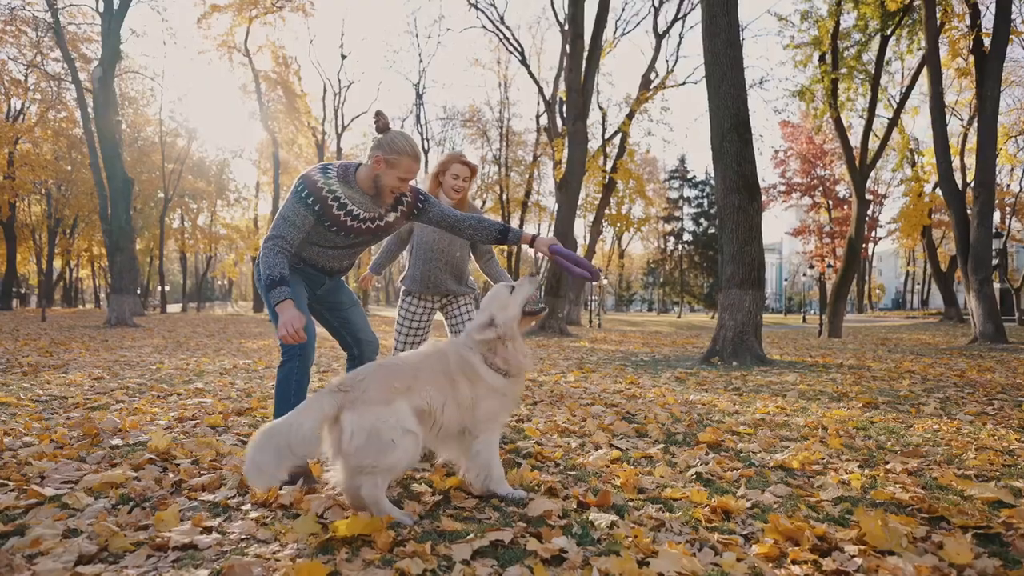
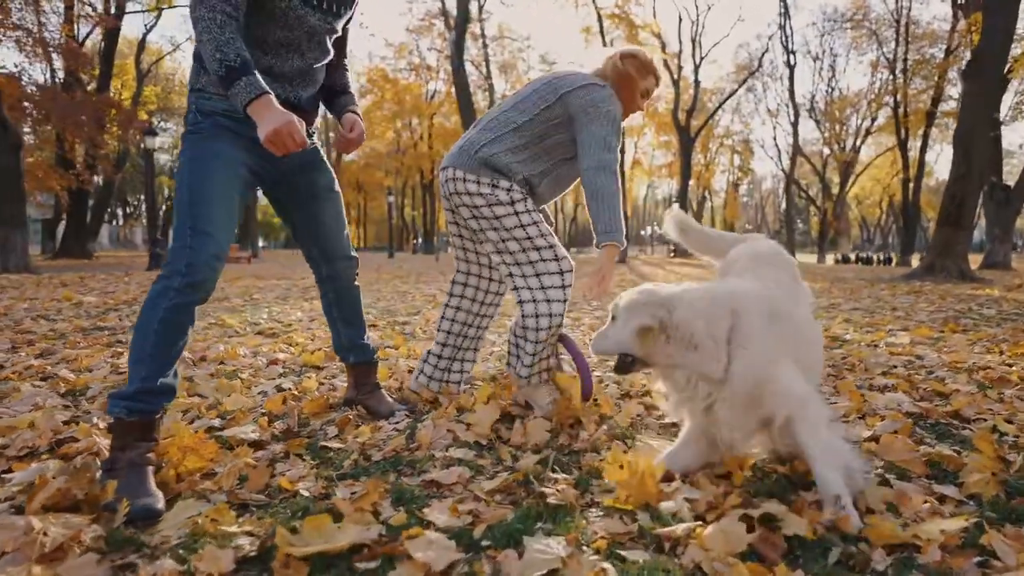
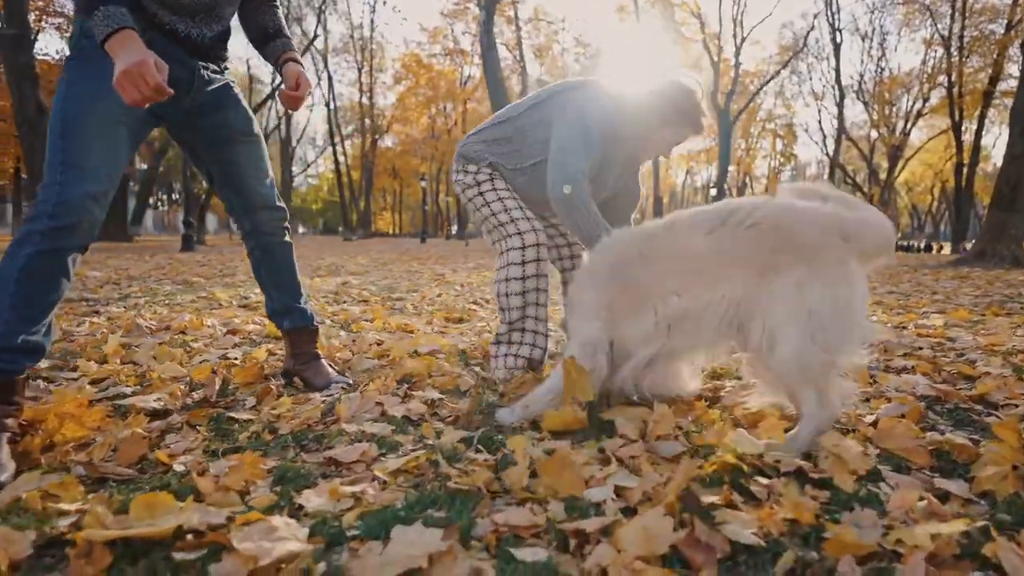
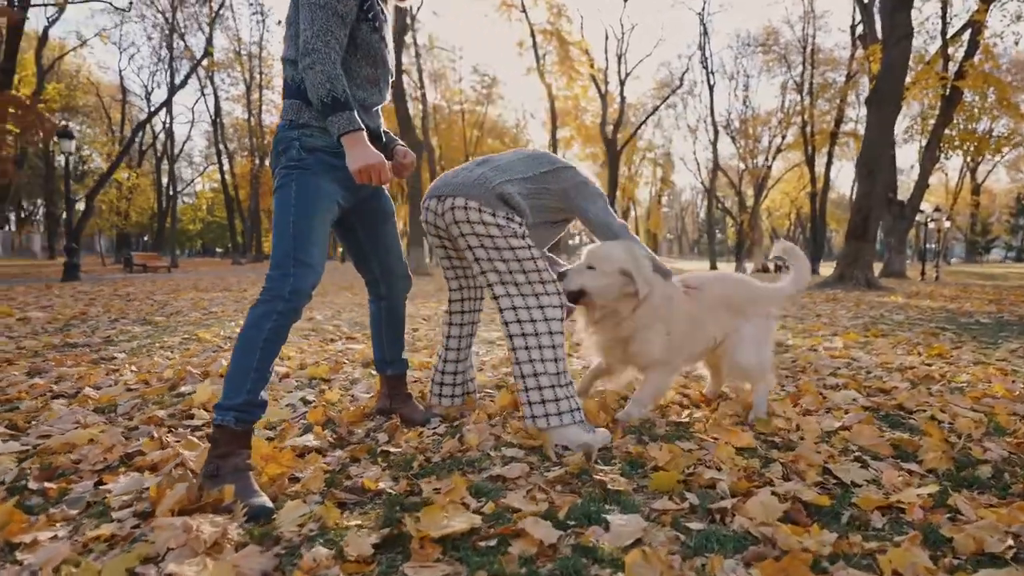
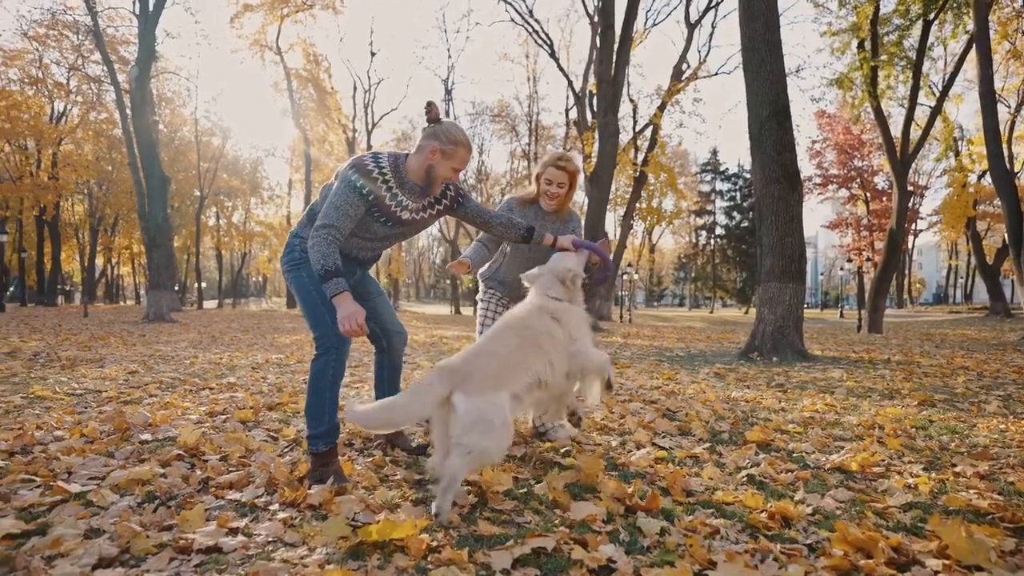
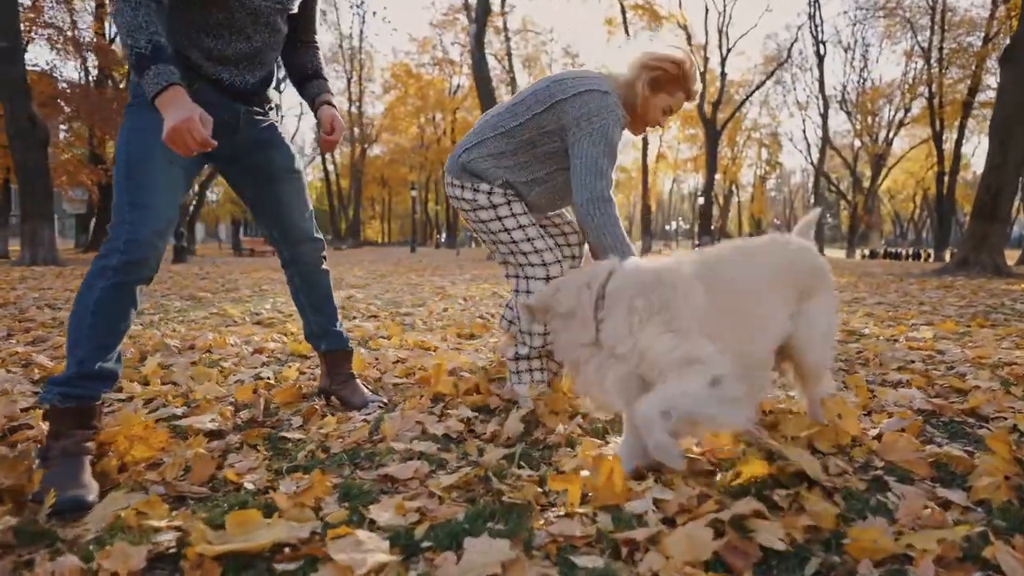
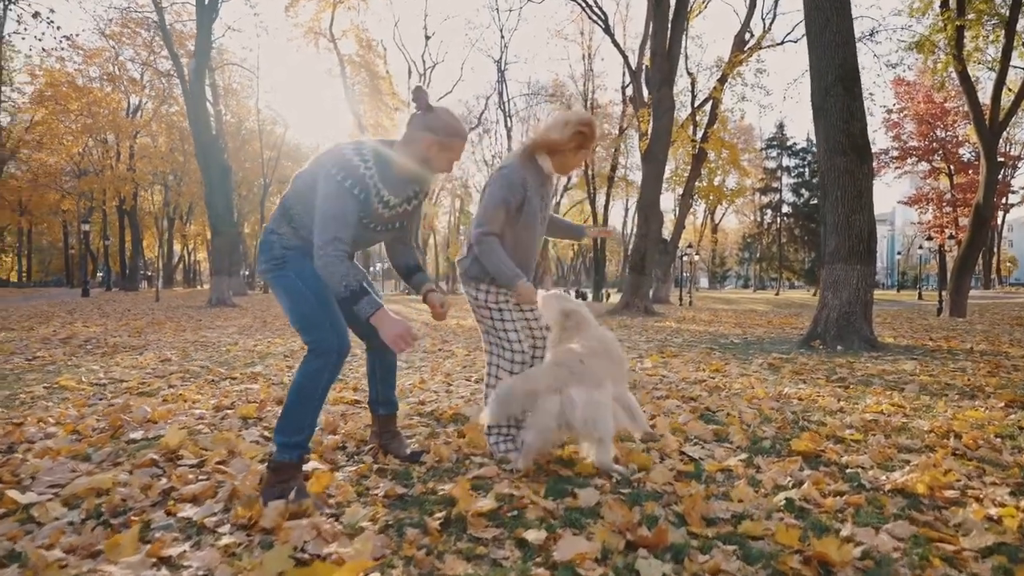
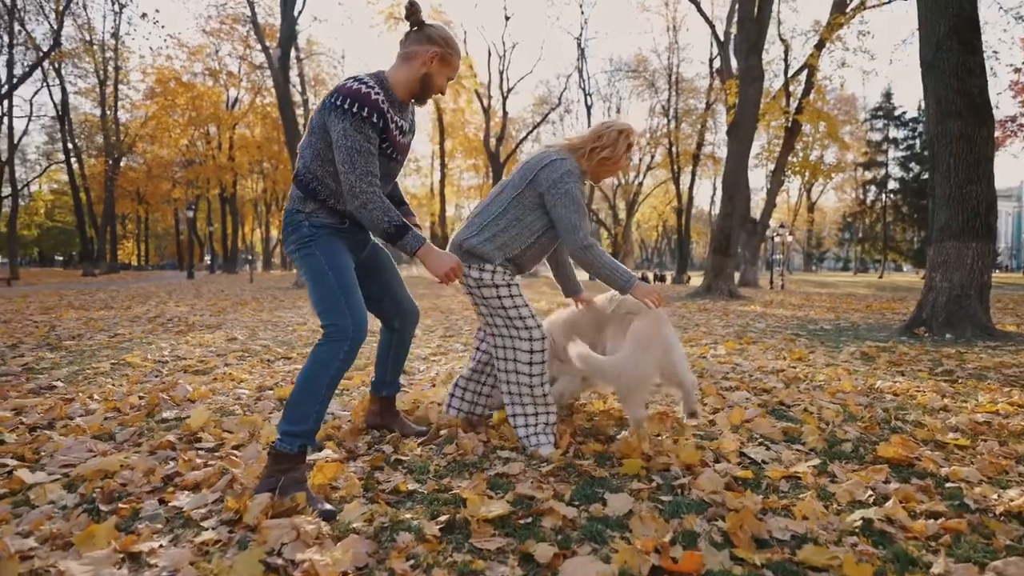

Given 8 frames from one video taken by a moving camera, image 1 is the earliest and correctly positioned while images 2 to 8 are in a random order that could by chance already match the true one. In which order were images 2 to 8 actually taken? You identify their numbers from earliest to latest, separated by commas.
5, 7, 8, 4, 2, 6, 3
